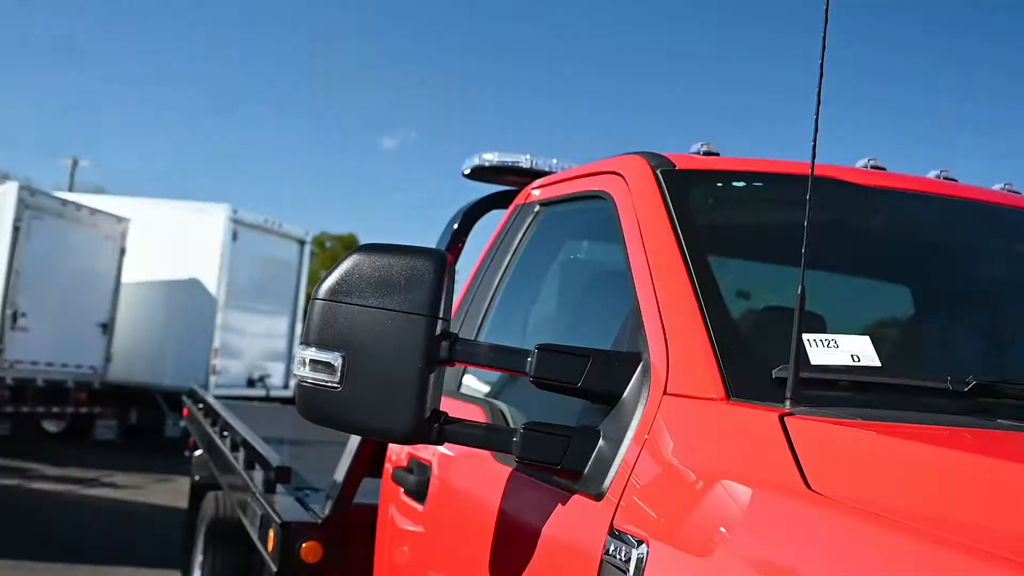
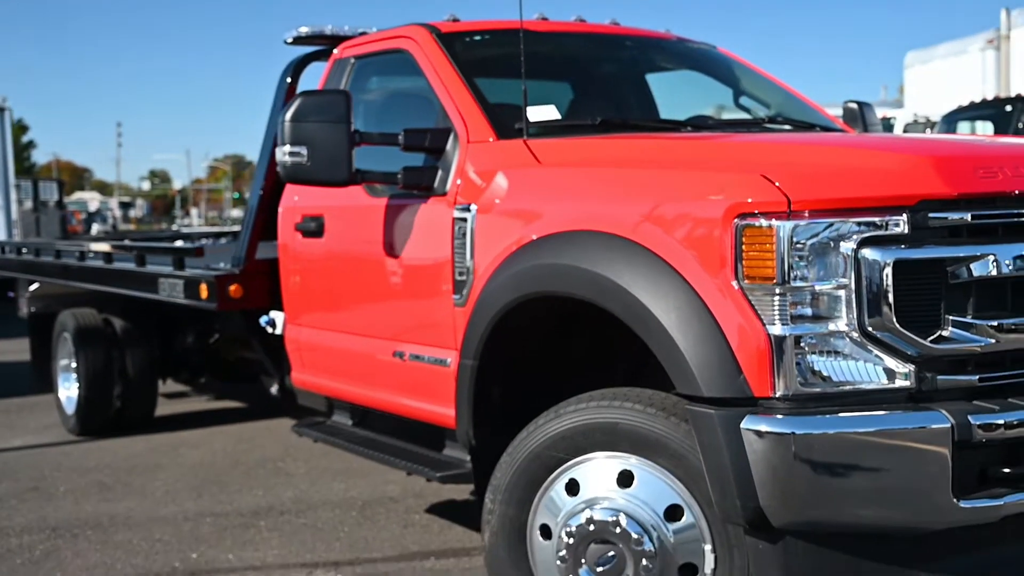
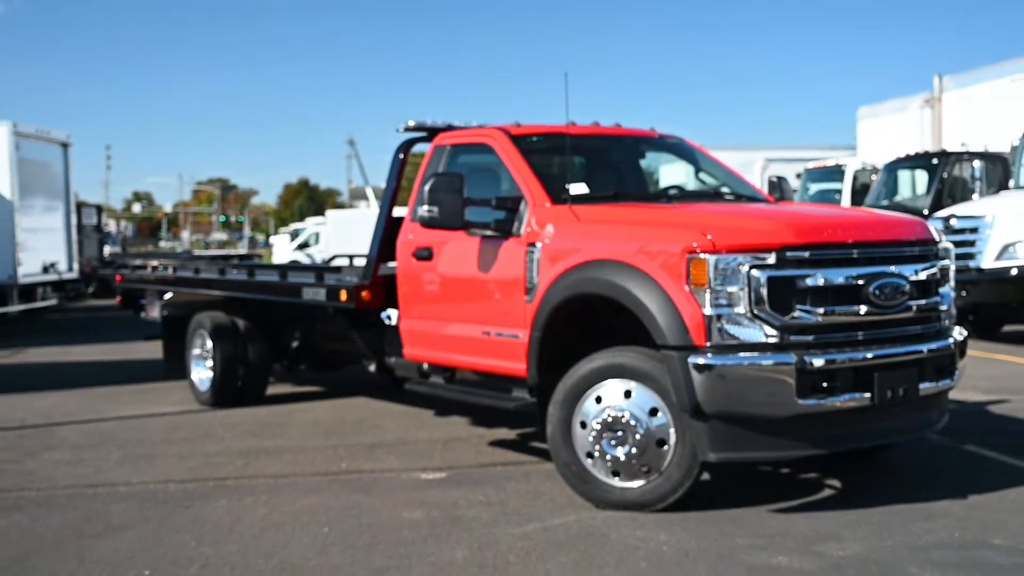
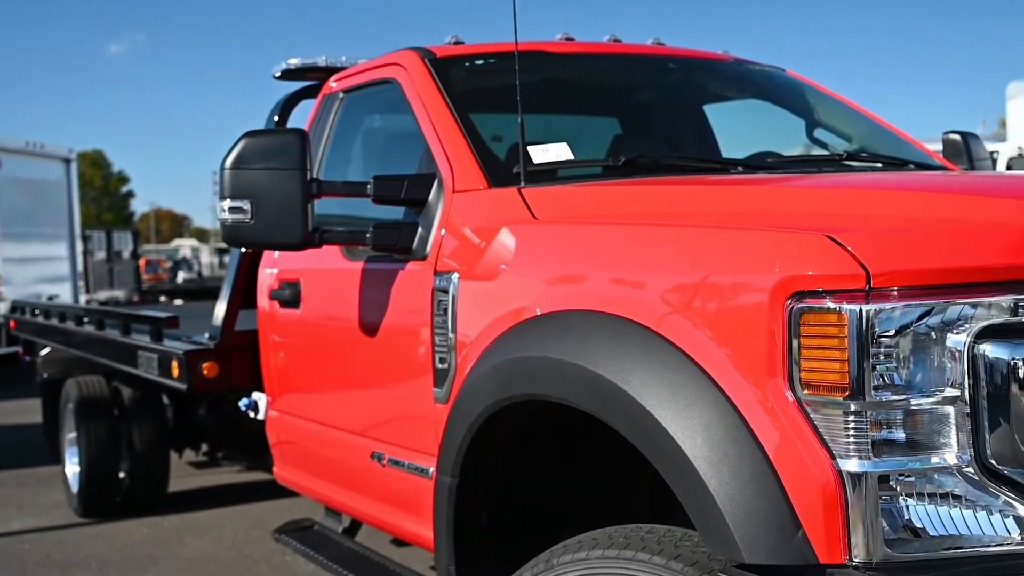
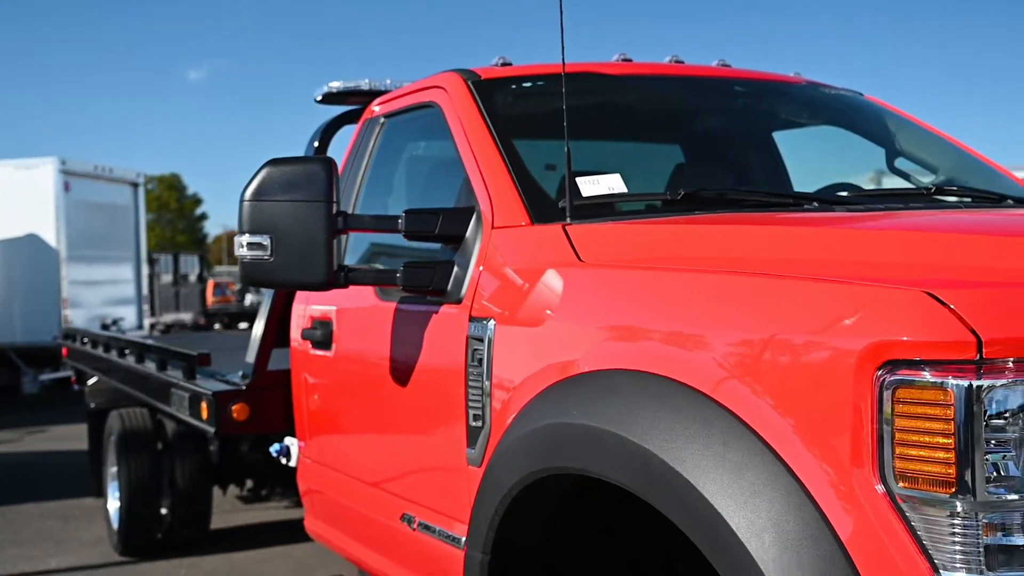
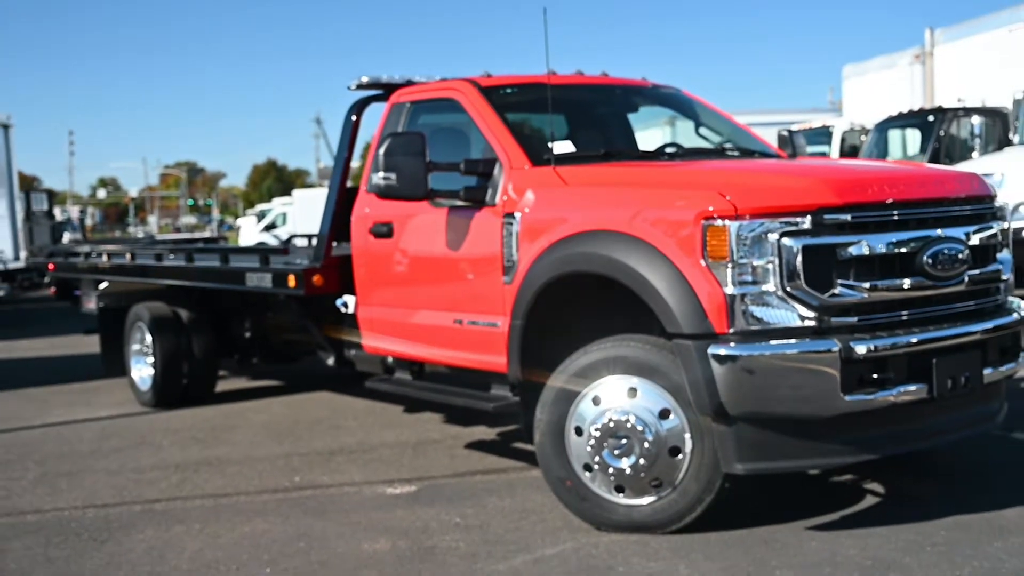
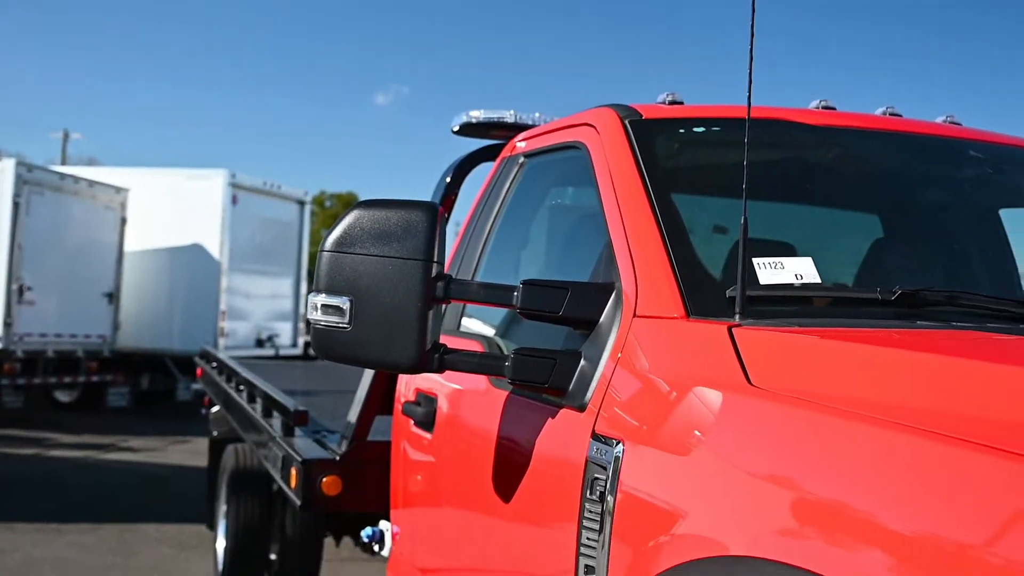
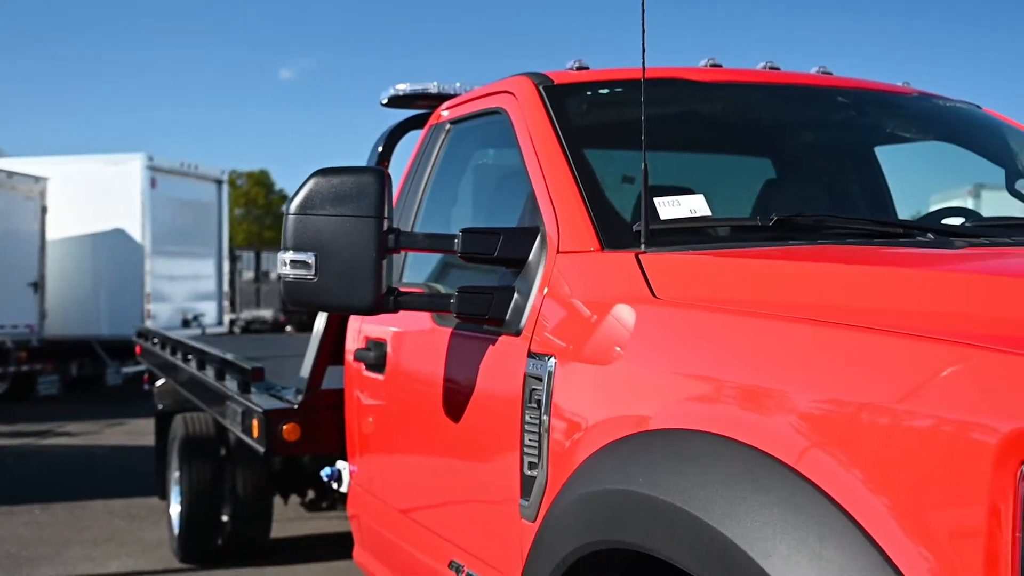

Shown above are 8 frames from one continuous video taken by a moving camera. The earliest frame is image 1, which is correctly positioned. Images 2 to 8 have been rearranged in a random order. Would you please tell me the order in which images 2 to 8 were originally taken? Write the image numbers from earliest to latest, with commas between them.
7, 8, 5, 4, 2, 6, 3
